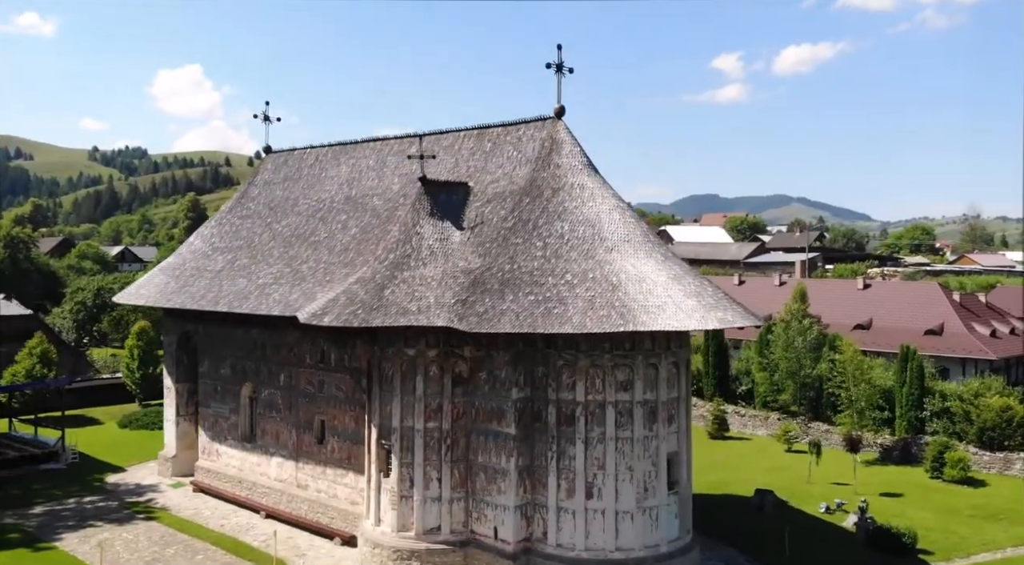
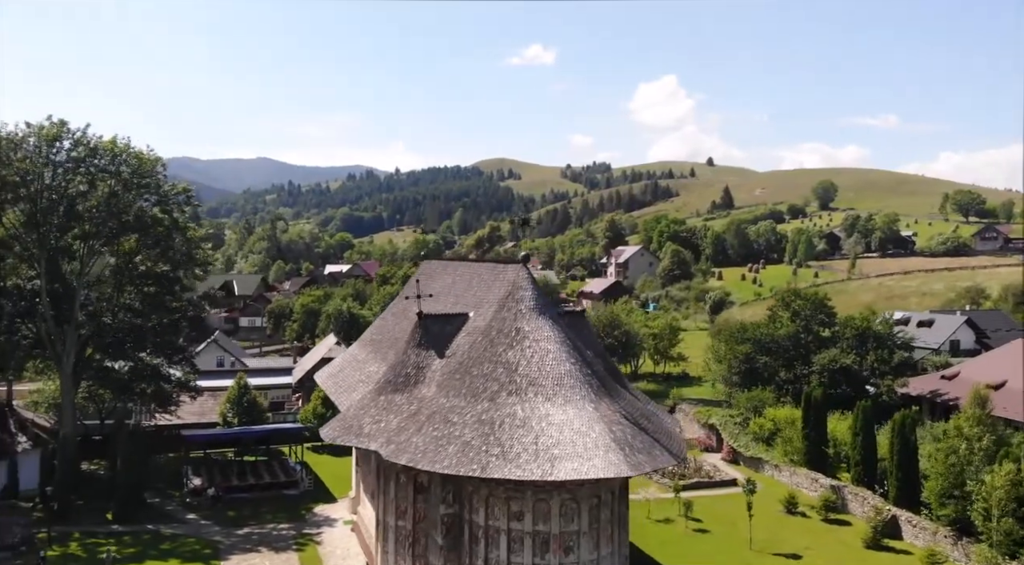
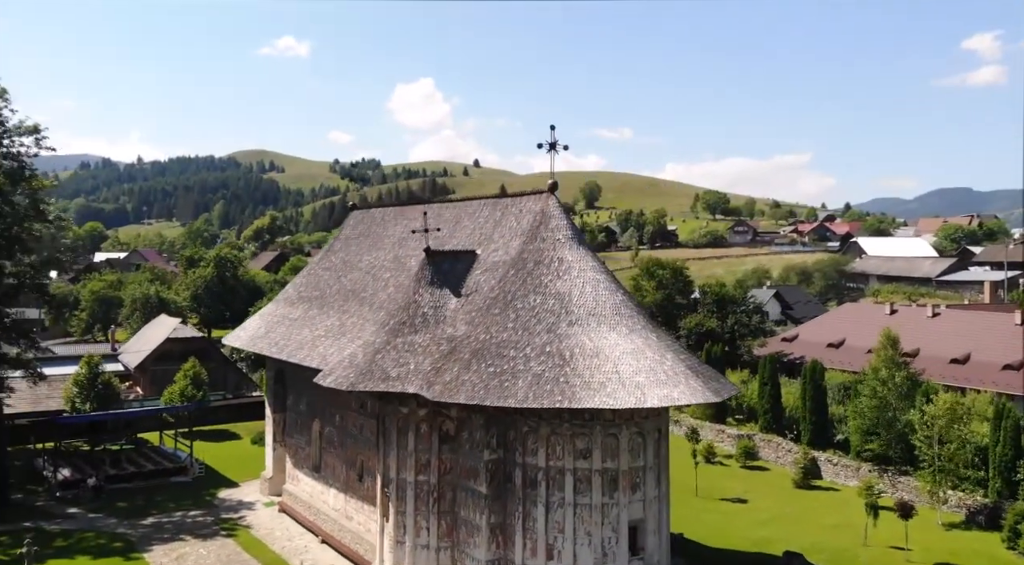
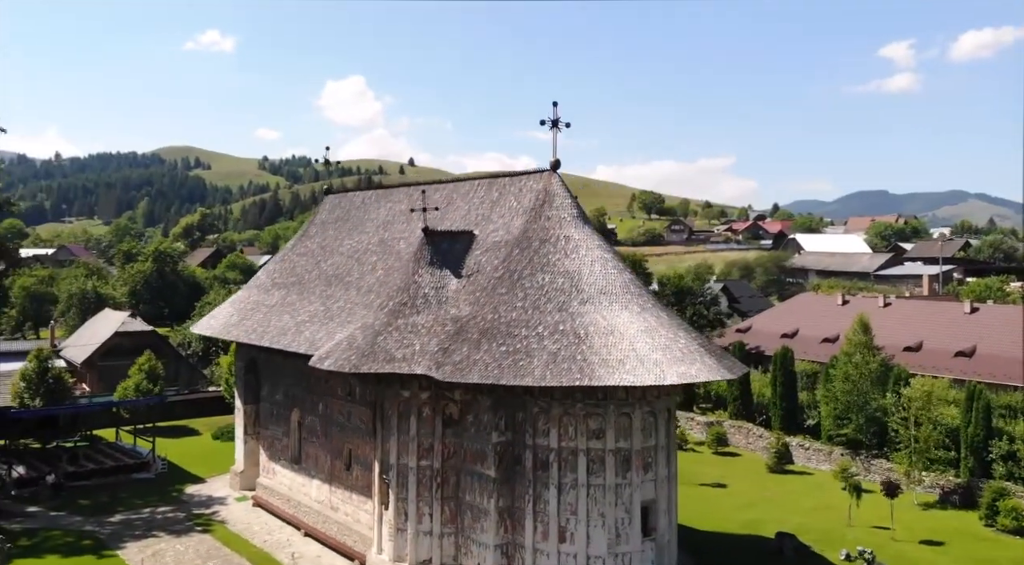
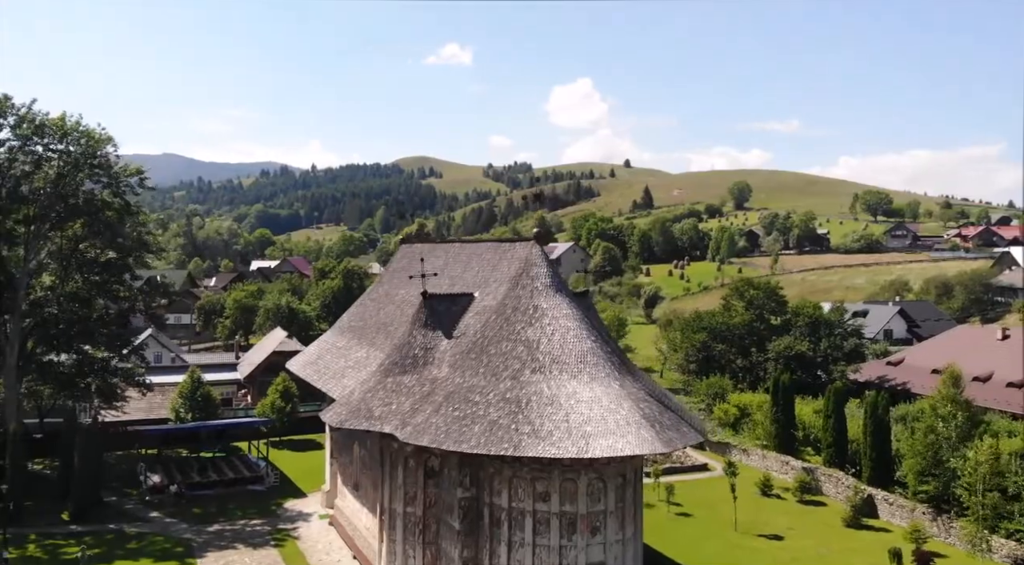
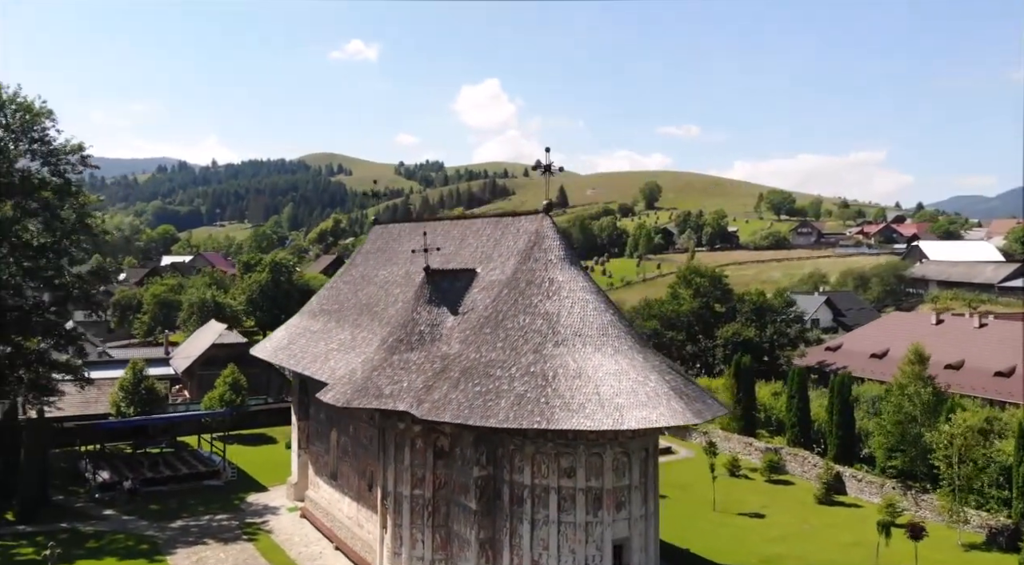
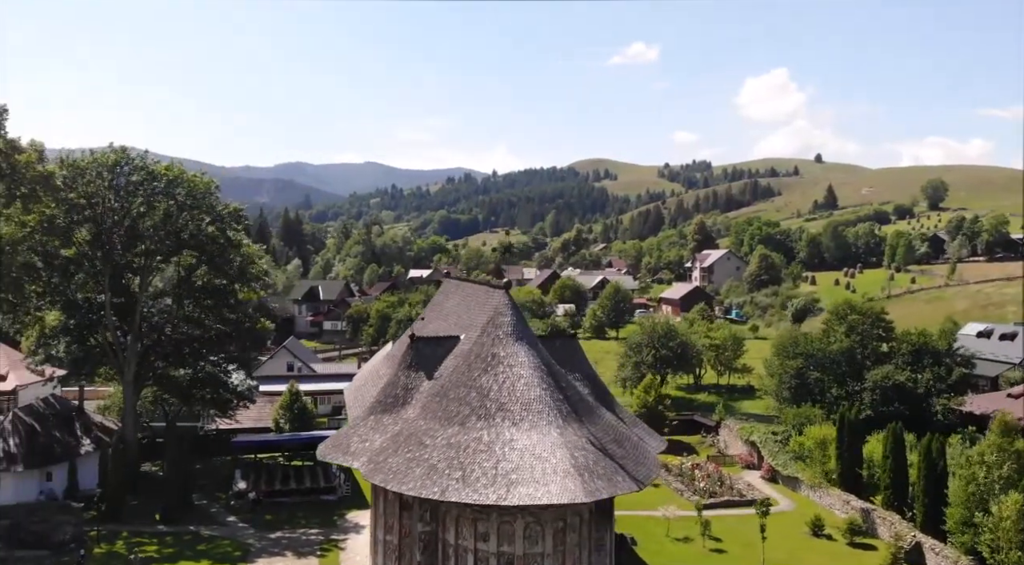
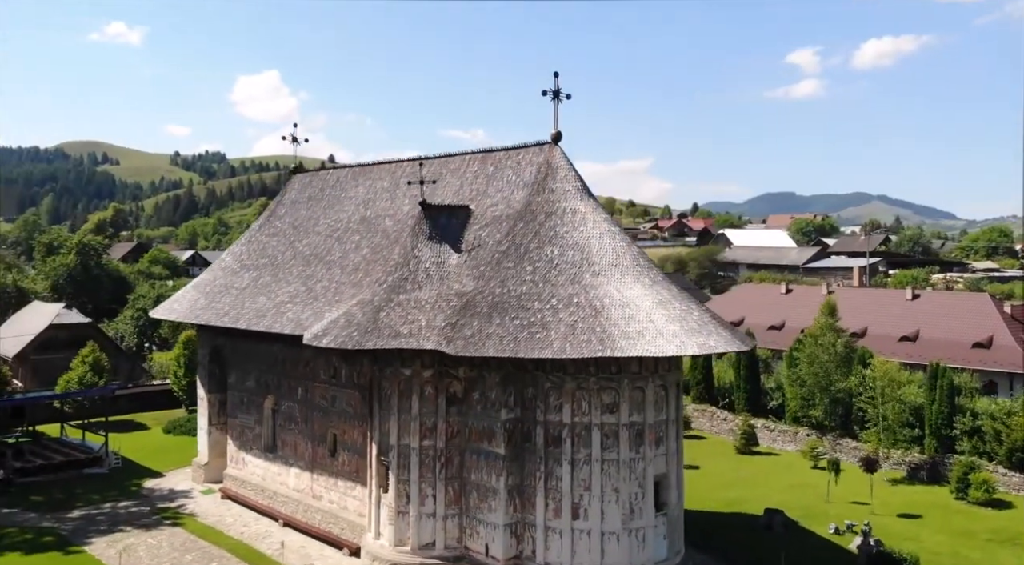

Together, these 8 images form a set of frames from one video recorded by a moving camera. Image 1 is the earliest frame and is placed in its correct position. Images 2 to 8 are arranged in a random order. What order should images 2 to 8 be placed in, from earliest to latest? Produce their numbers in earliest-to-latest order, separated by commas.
8, 4, 3, 6, 5, 2, 7
